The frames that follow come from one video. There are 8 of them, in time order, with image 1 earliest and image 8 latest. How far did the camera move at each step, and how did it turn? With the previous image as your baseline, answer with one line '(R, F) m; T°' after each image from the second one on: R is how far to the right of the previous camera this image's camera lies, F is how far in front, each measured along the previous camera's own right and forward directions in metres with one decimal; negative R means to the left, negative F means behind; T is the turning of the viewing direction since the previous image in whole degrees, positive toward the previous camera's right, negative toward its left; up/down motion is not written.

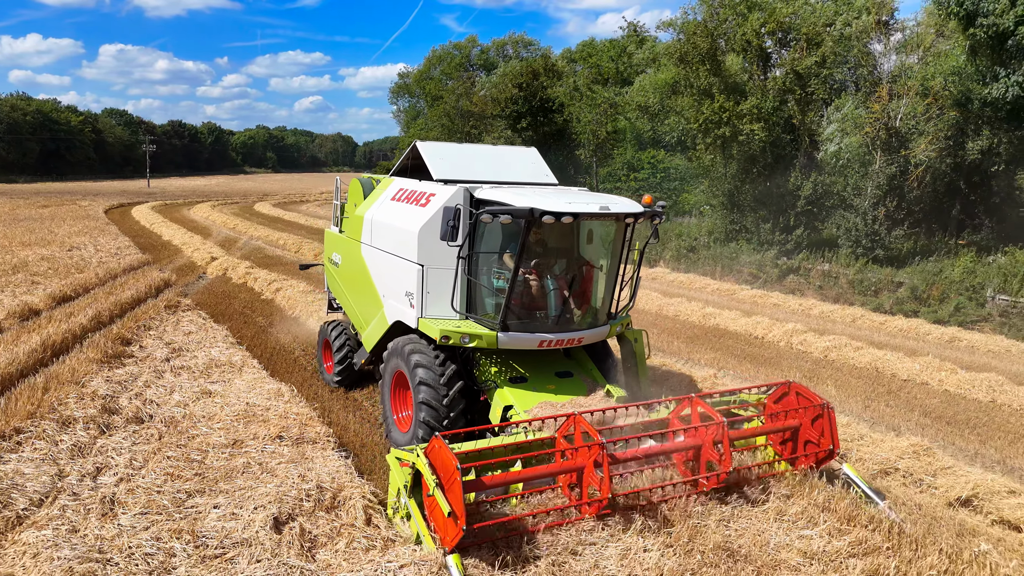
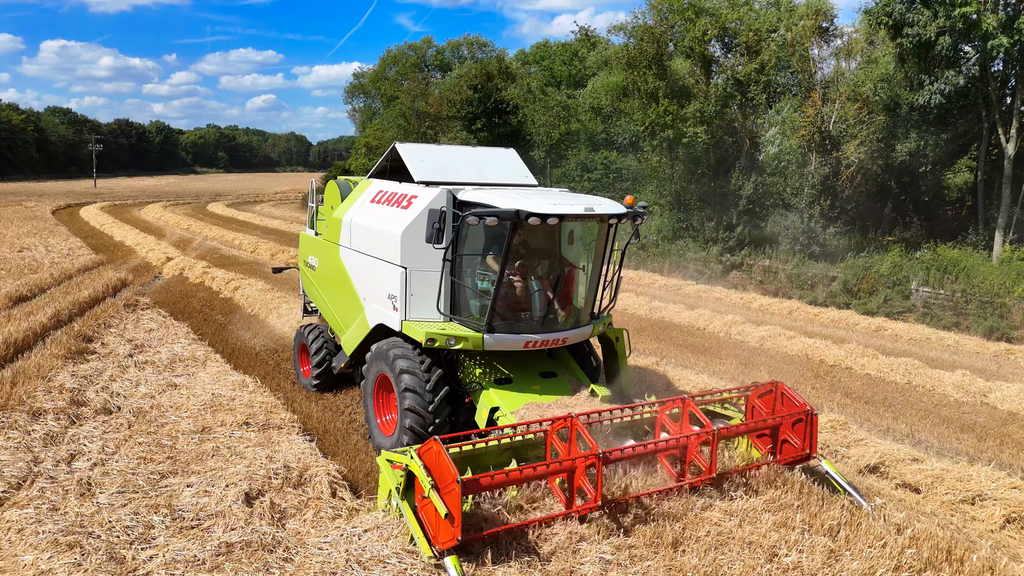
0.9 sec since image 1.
(0.0, -0.4) m; +3°
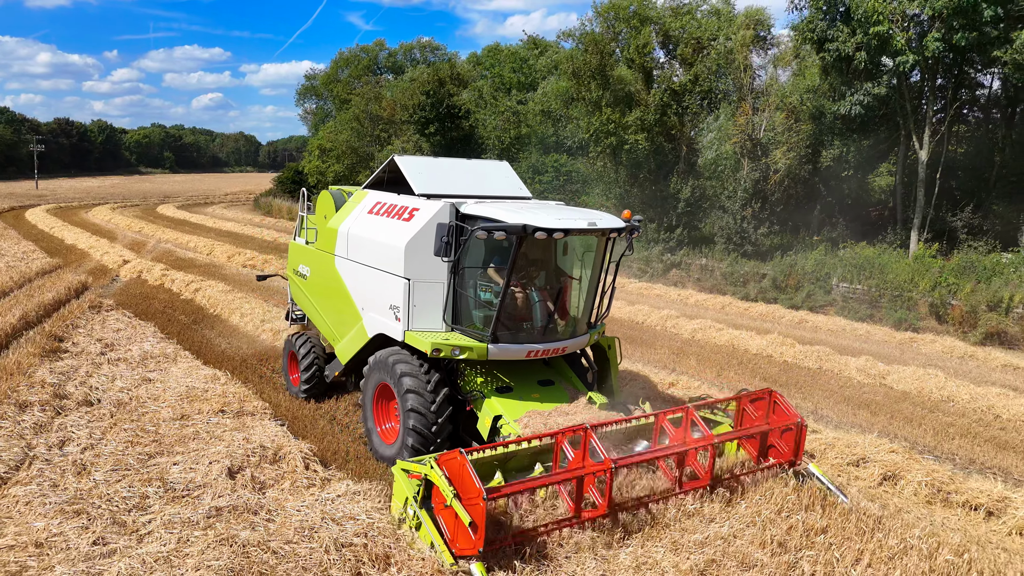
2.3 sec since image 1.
(0.0, -0.7) m; +4°
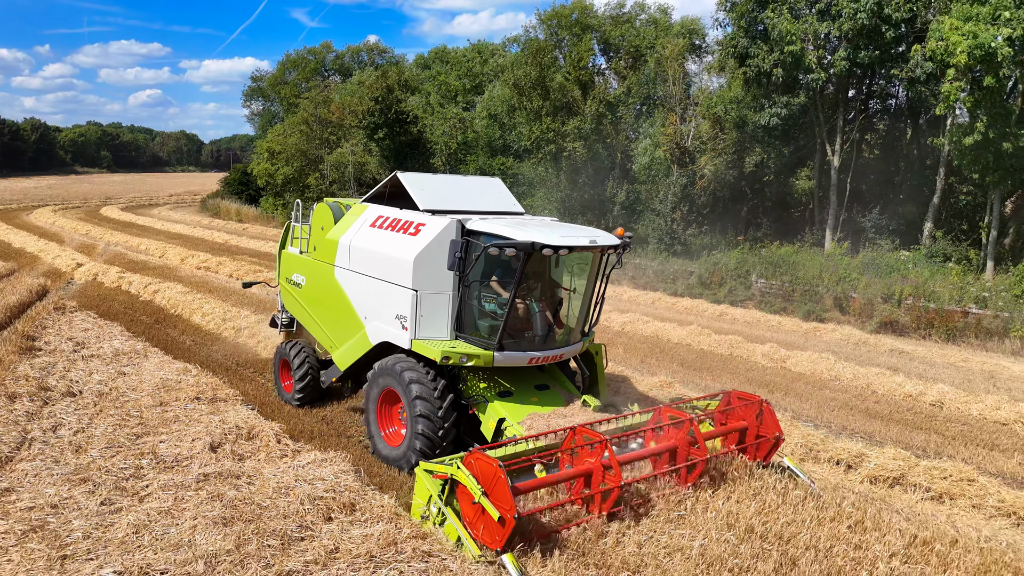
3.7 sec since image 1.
(+0.1, -0.9) m; +4°
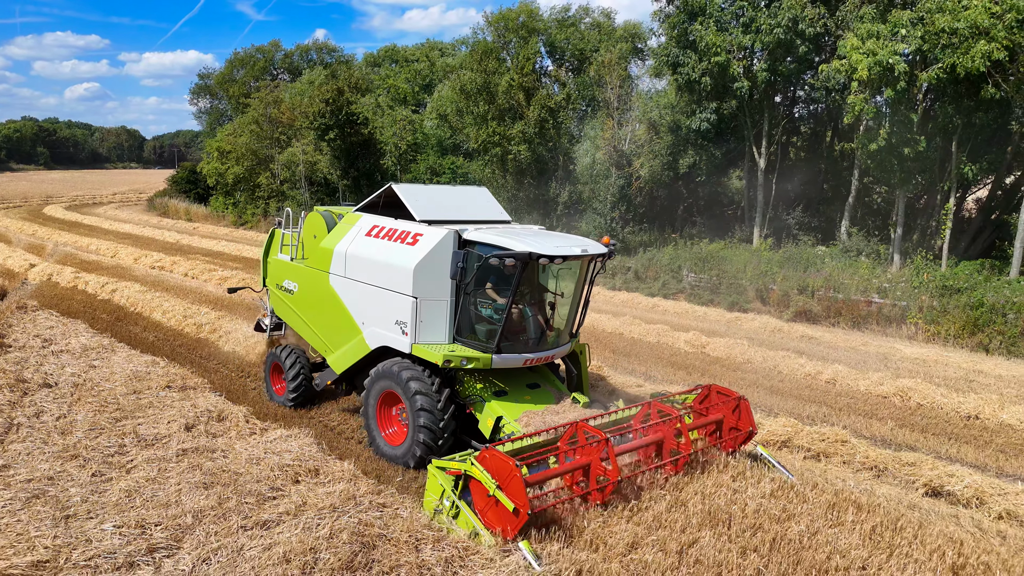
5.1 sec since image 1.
(+0.1, -0.9) m; +4°
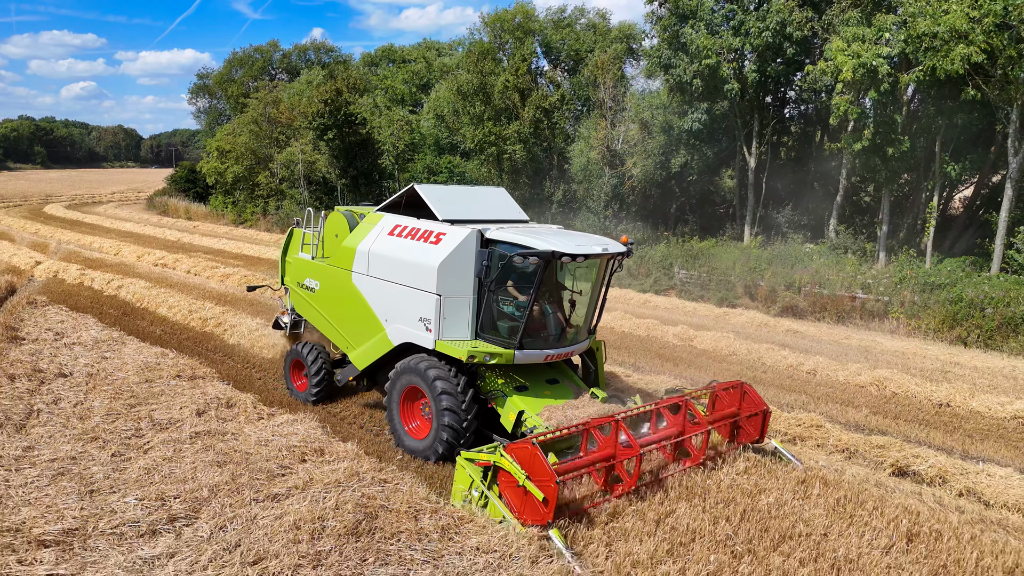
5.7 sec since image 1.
(0.0, -0.4) m; 0°
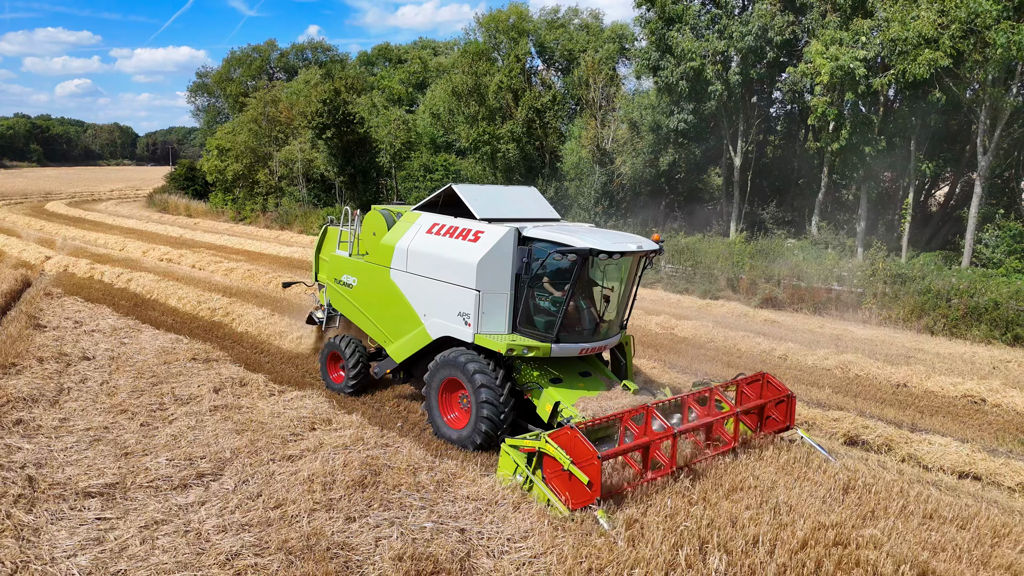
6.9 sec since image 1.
(+0.1, -0.7) m; 0°
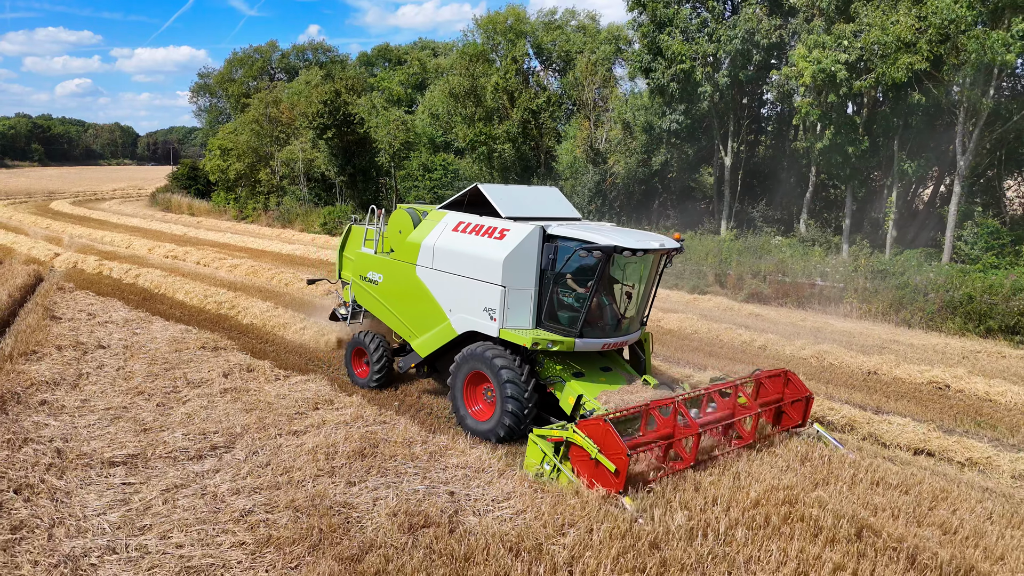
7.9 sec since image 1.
(+0.1, -0.5) m; 0°
